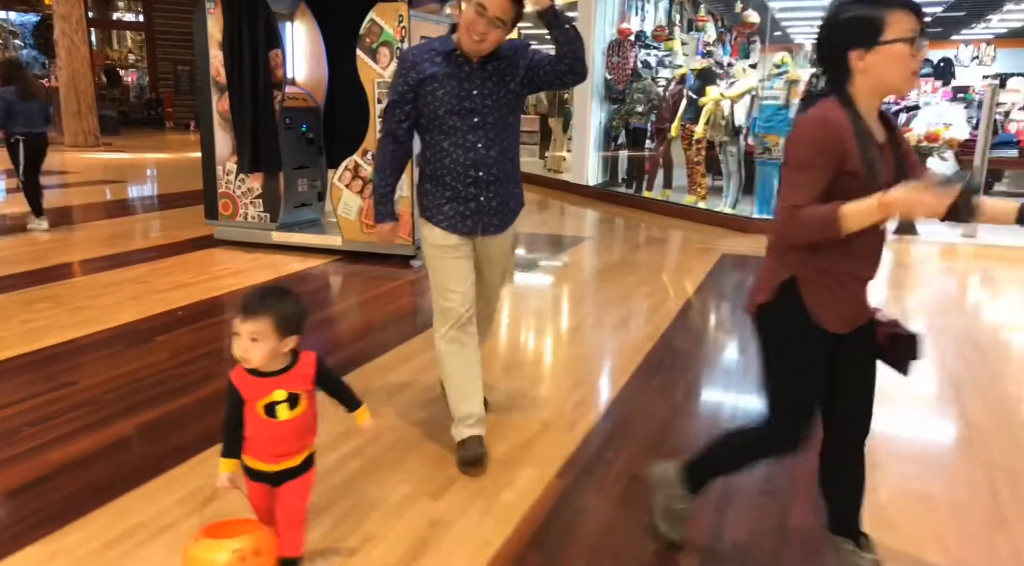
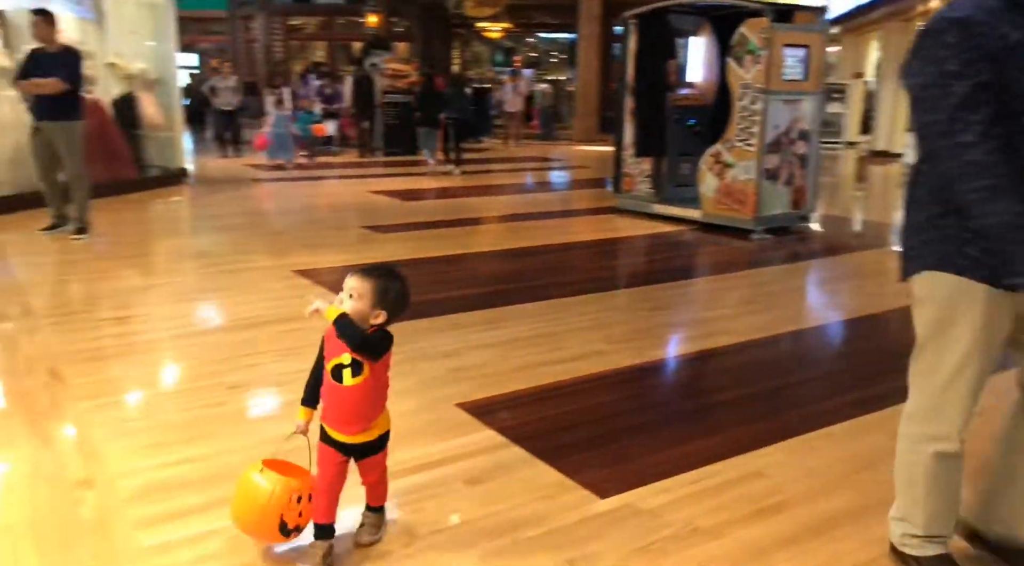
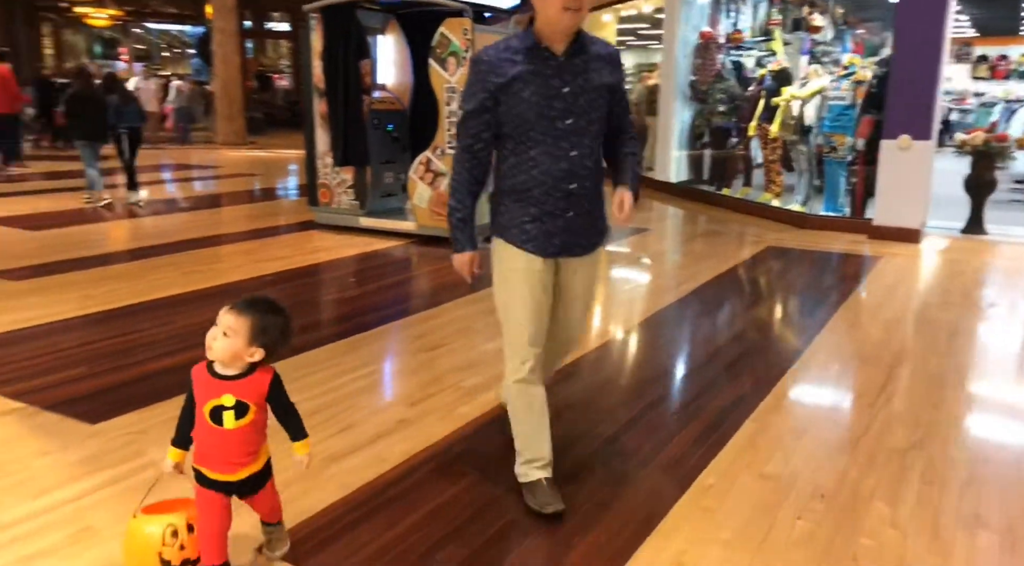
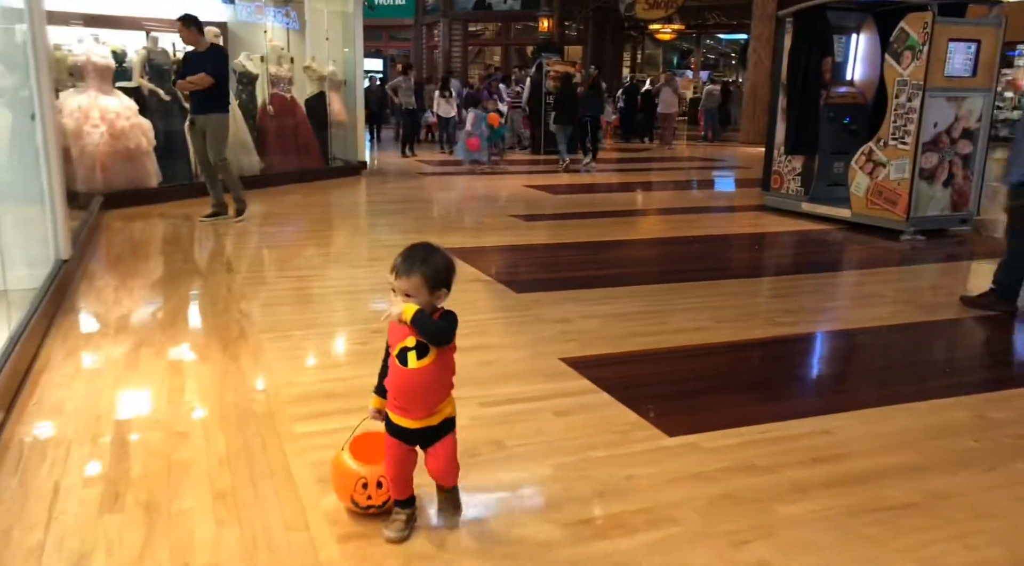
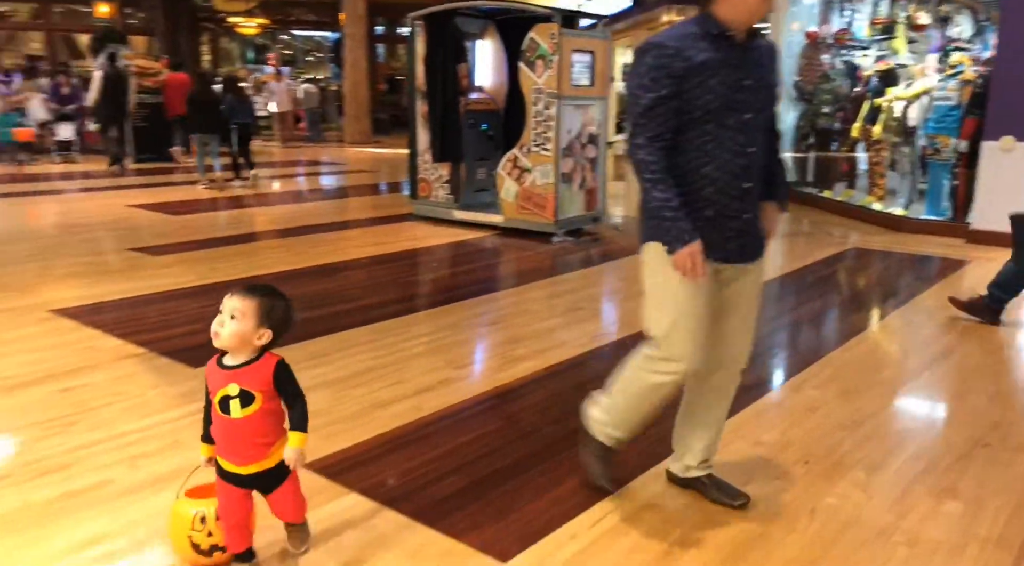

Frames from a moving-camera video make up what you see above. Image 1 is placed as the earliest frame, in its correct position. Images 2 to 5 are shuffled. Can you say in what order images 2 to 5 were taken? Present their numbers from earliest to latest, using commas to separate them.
3, 5, 2, 4
